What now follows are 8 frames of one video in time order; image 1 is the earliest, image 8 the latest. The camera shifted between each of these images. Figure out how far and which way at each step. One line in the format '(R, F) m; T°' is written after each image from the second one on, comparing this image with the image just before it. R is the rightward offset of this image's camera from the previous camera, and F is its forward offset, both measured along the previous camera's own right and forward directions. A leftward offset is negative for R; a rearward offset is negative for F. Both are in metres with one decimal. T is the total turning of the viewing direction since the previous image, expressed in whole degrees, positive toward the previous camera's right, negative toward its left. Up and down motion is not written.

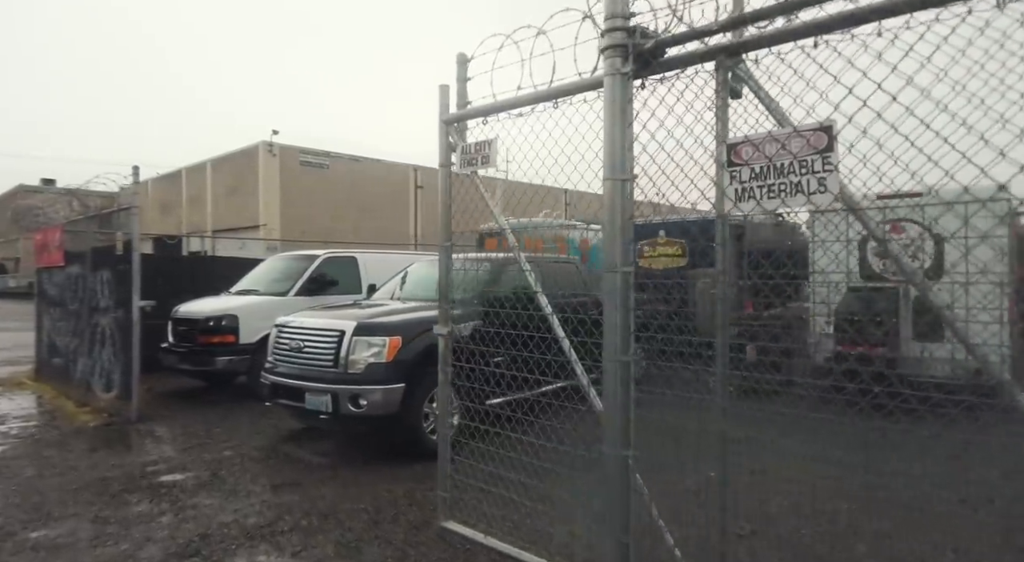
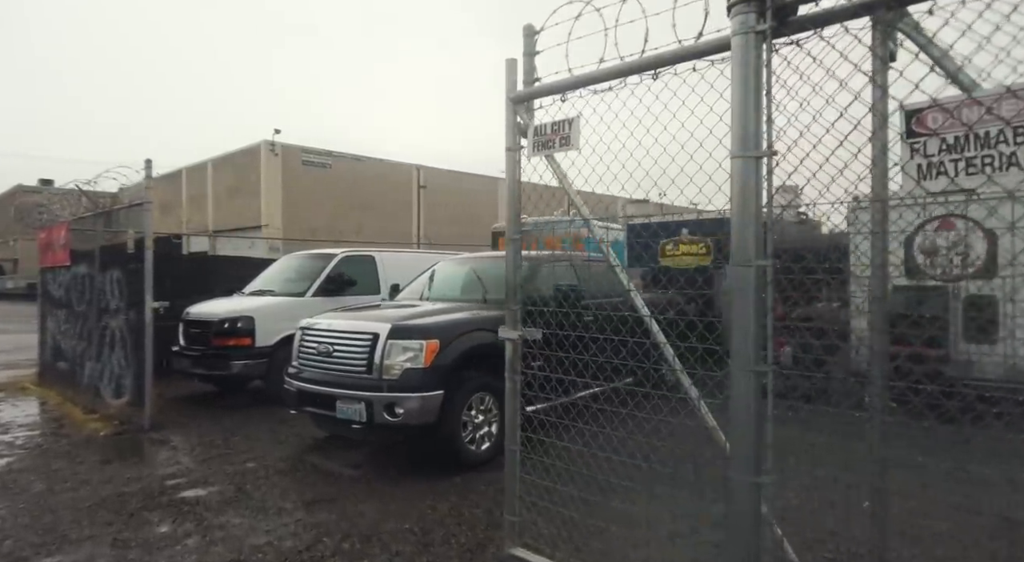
(-0.4, +0.4) m; 0°
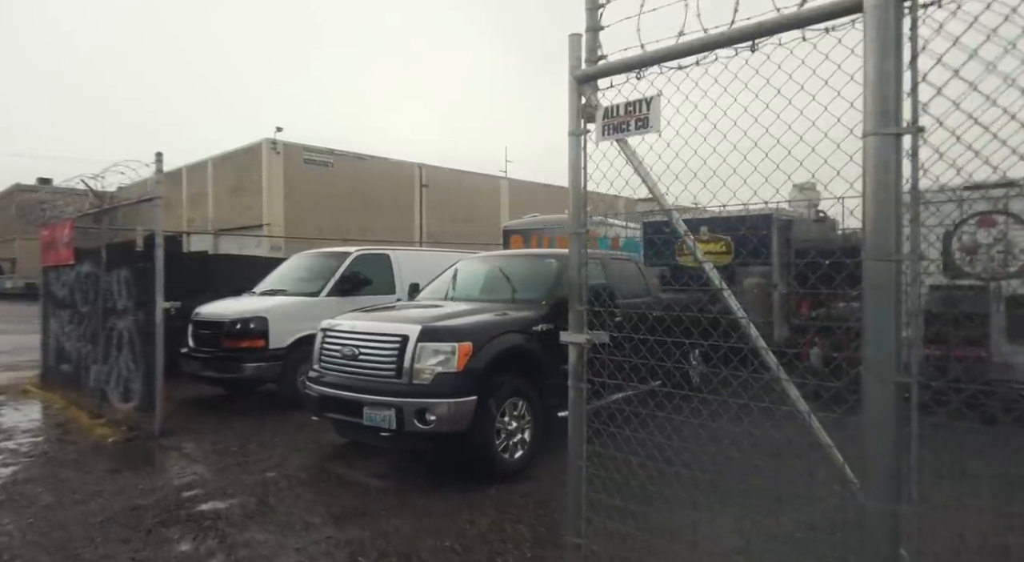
(-0.3, +0.3) m; 0°
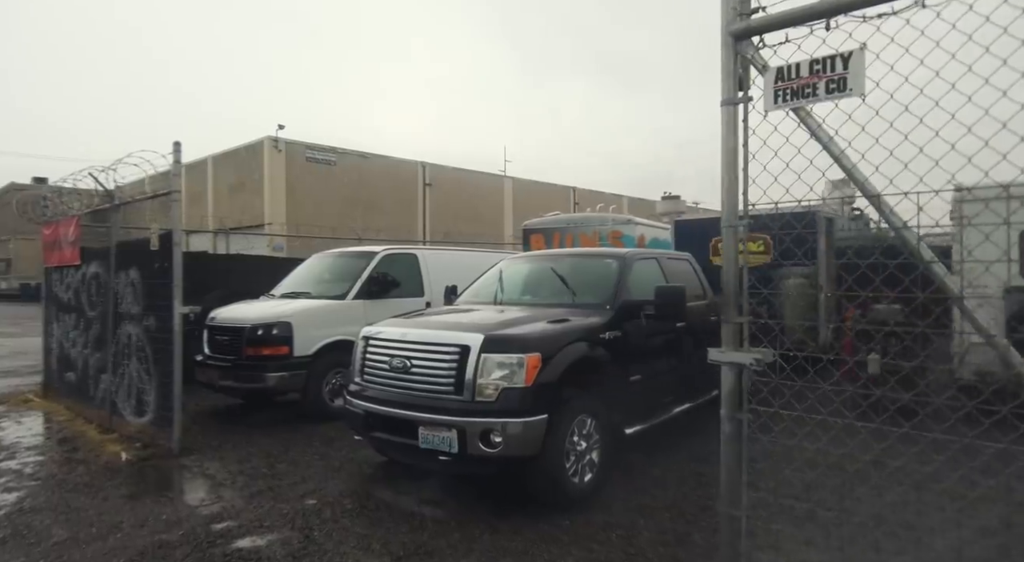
(-0.6, +0.6) m; 0°
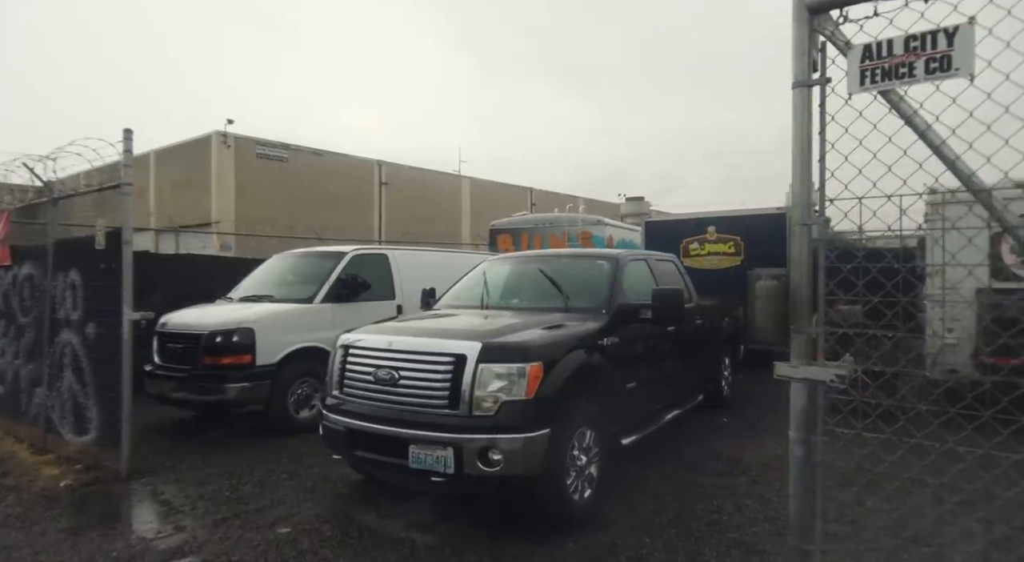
(-0.3, +0.3) m; +4°
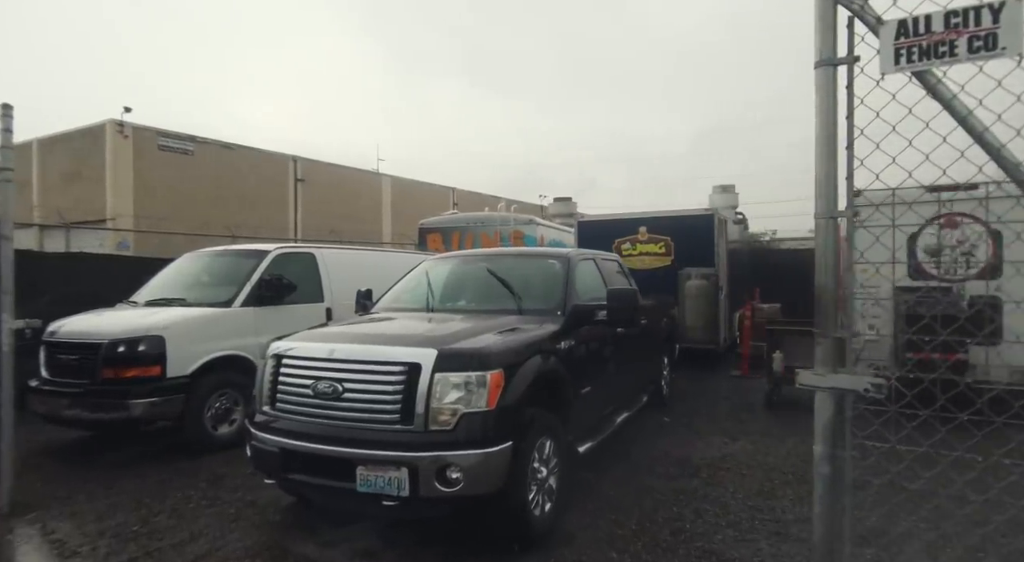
(-0.2, +0.3) m; +8°
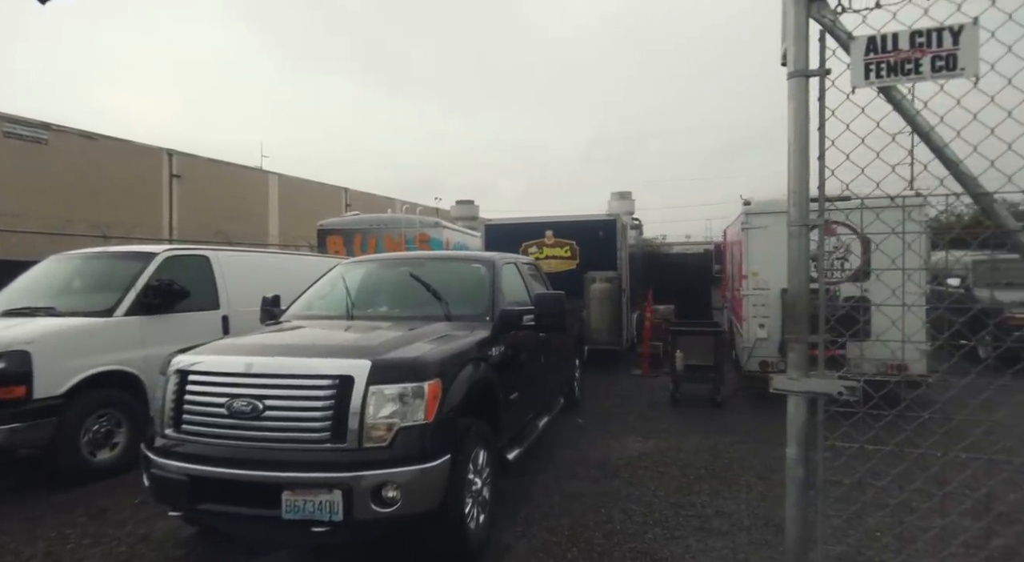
(-0.2, +0.1) m; +10°
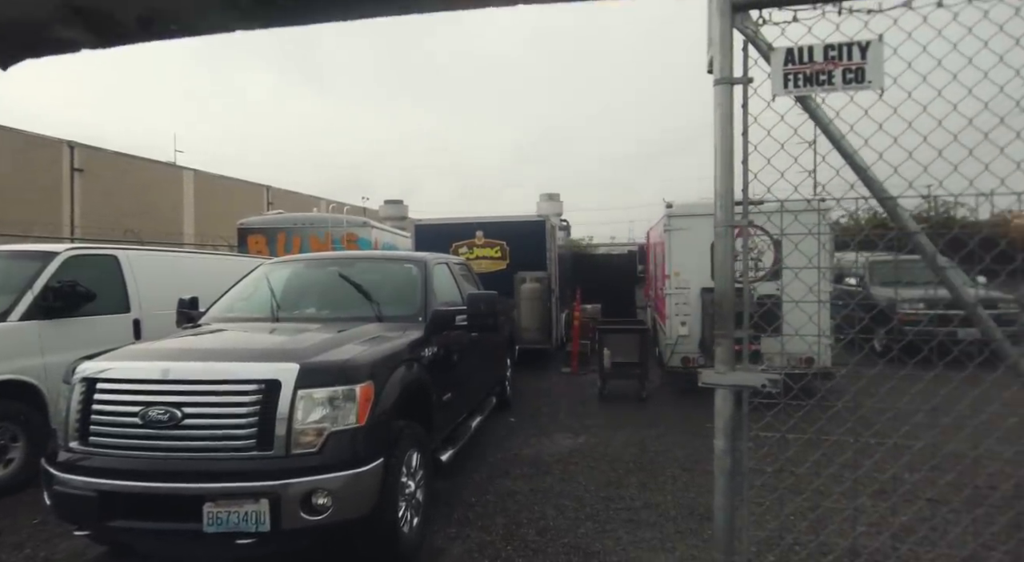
(0.0, 0.0) m; +7°
